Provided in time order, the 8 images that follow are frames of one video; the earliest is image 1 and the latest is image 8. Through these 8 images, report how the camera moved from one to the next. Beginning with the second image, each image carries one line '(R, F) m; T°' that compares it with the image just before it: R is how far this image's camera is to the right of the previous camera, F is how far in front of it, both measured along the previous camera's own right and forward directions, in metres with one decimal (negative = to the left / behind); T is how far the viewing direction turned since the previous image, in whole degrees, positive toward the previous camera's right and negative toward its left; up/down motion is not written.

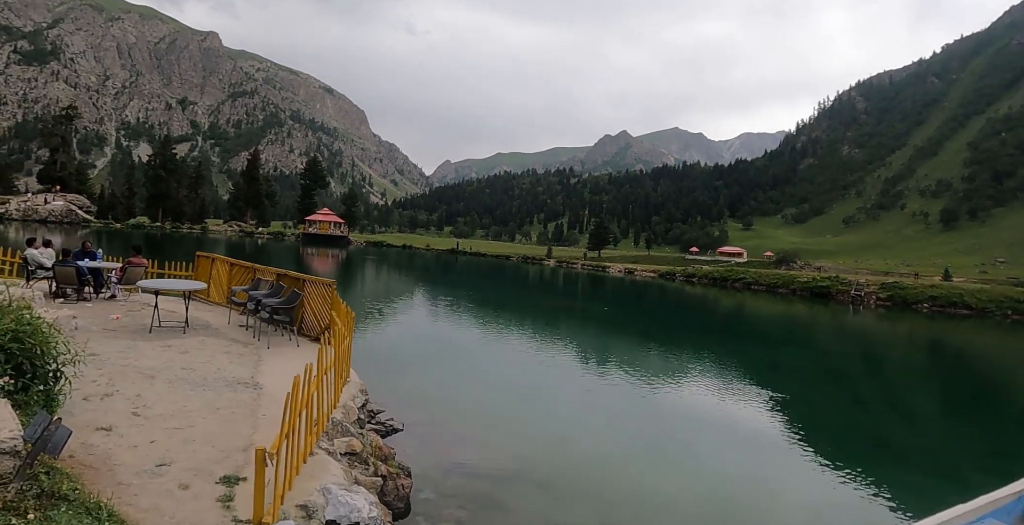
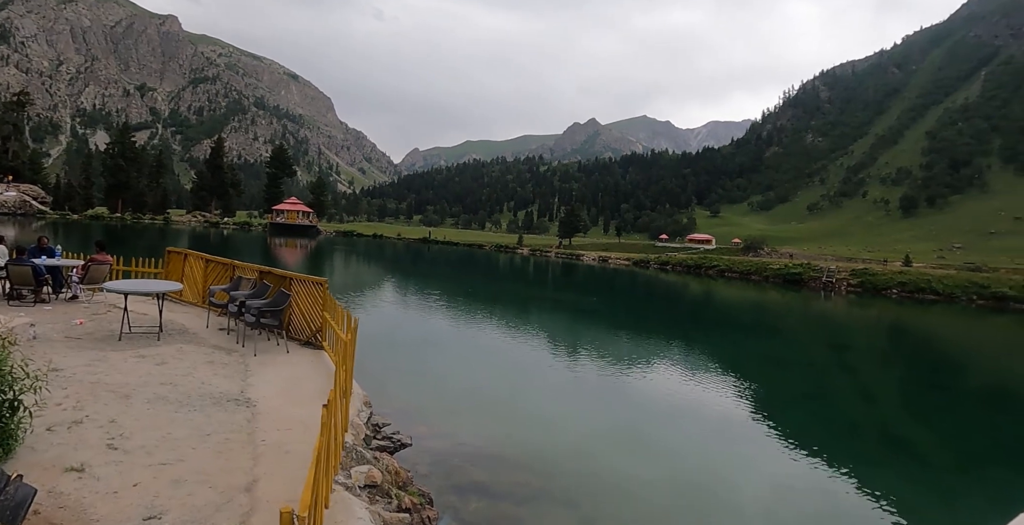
(-0.2, +0.3) m; +3°
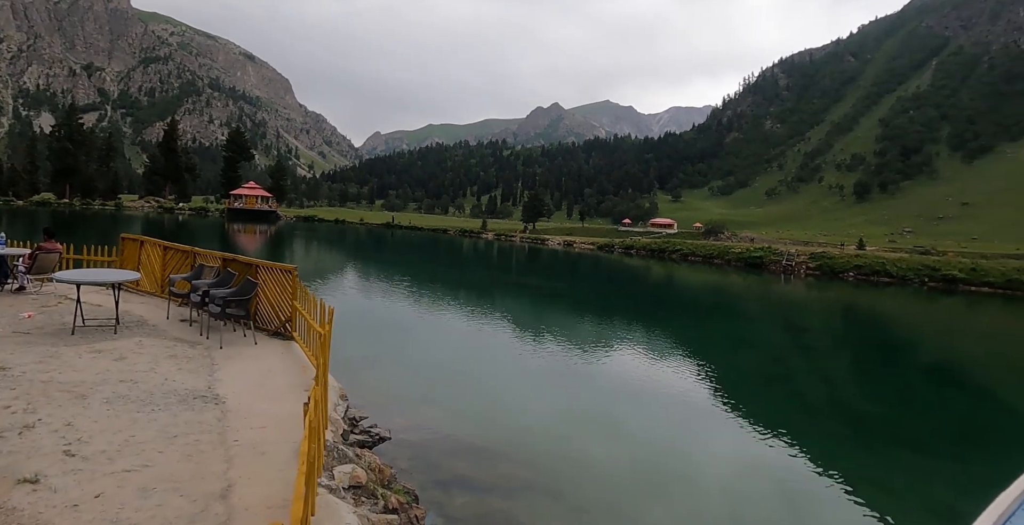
(-0.1, +0.1) m; +3°
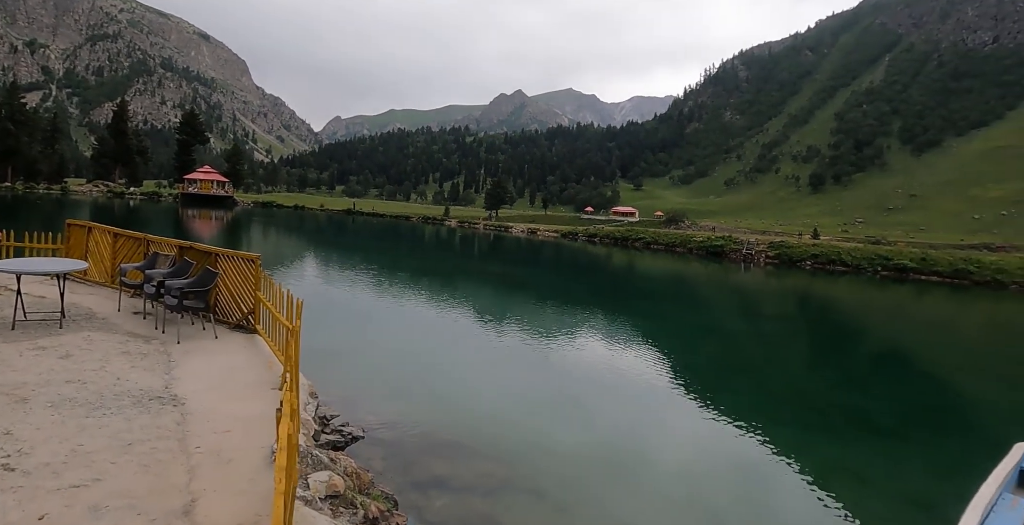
(-0.1, +0.1) m; +3°
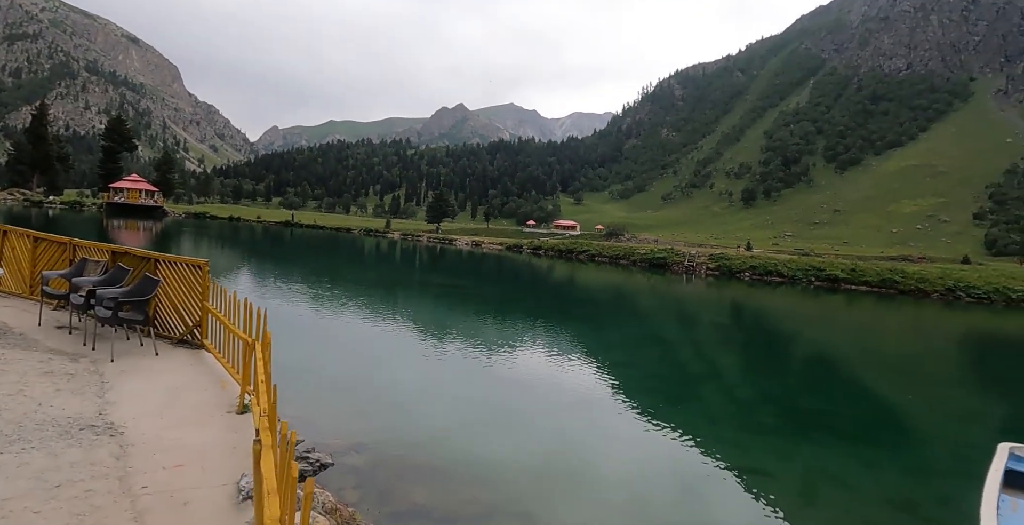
(-0.2, +0.2) m; +5°
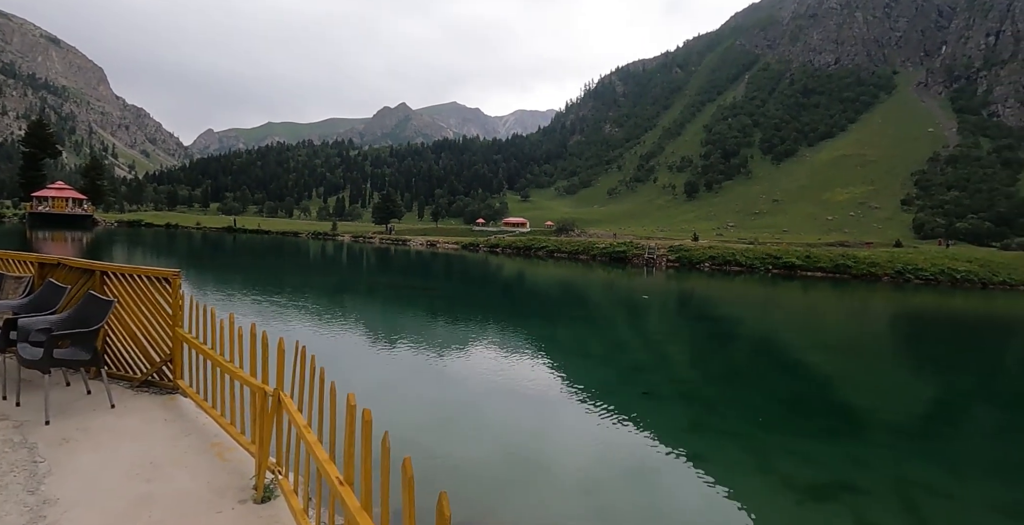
(-0.4, +0.5) m; +5°
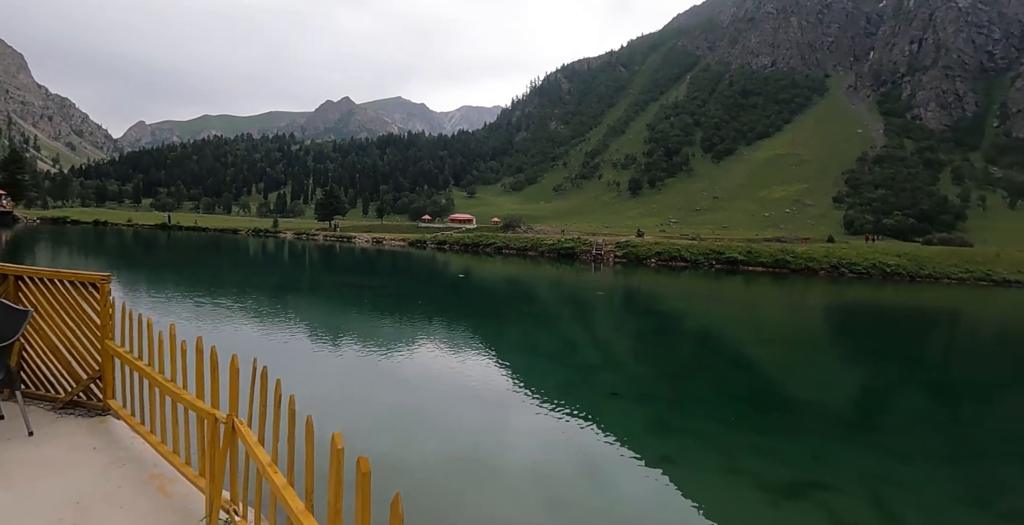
(-0.2, +0.4) m; +5°
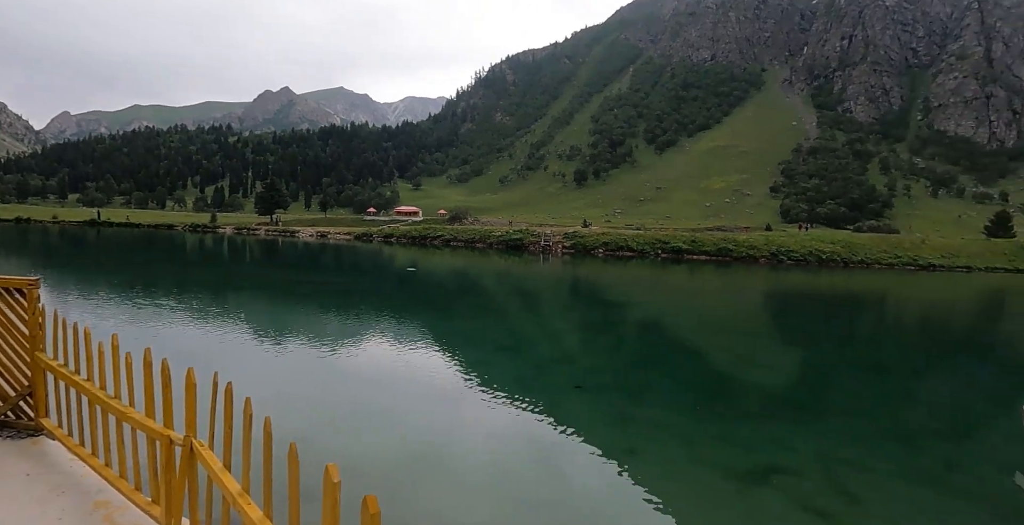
(-0.2, +0.2) m; +5°
